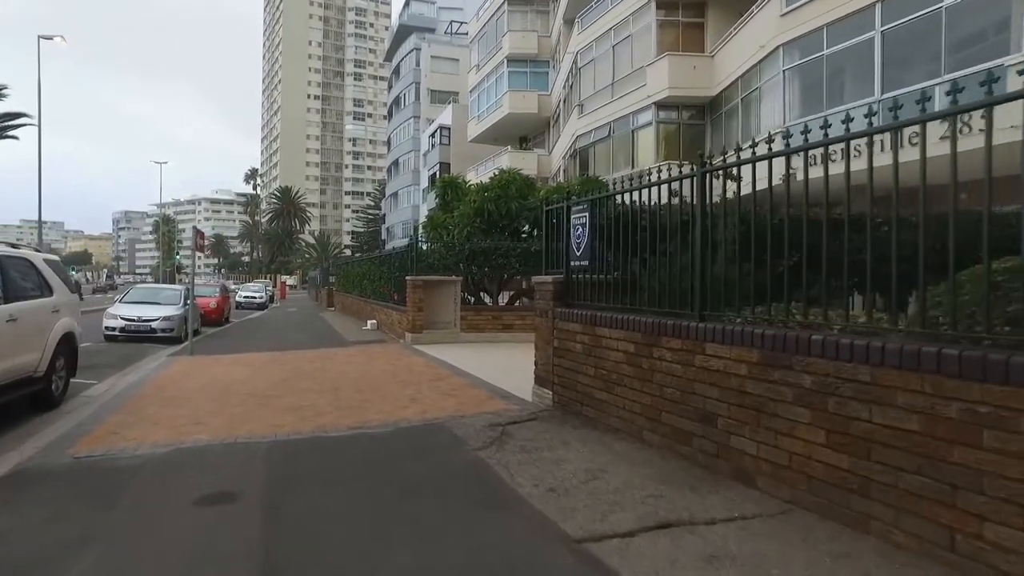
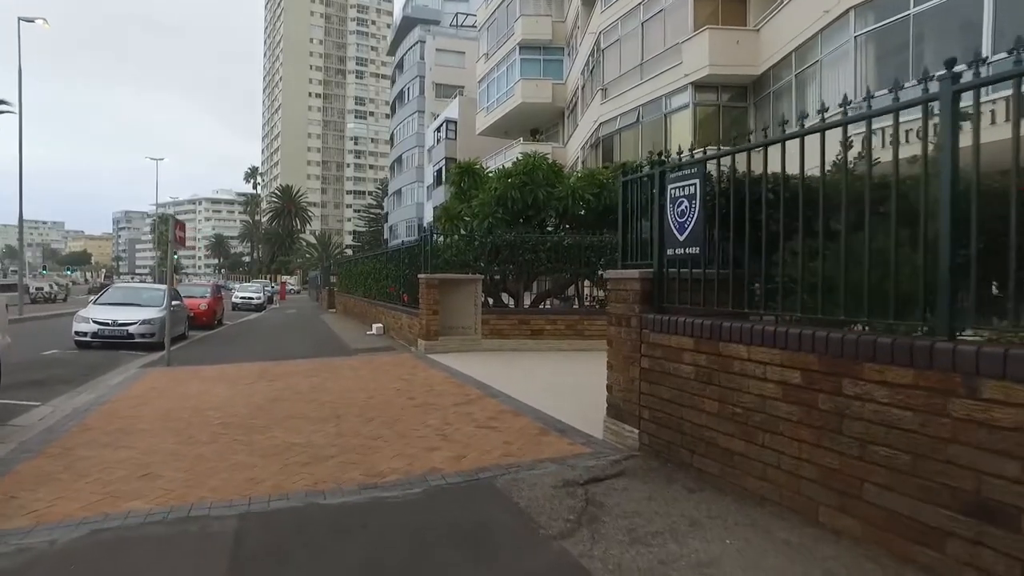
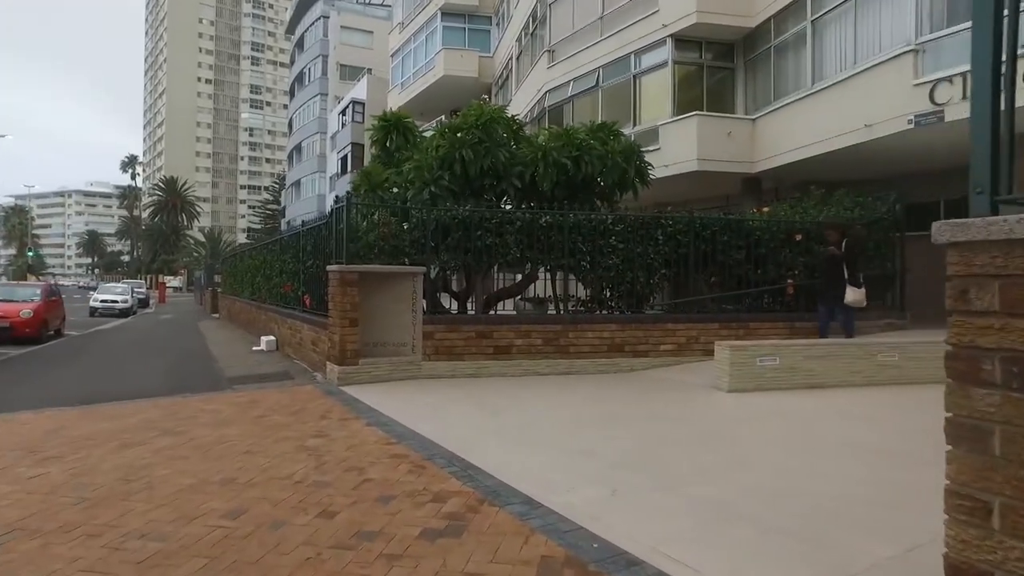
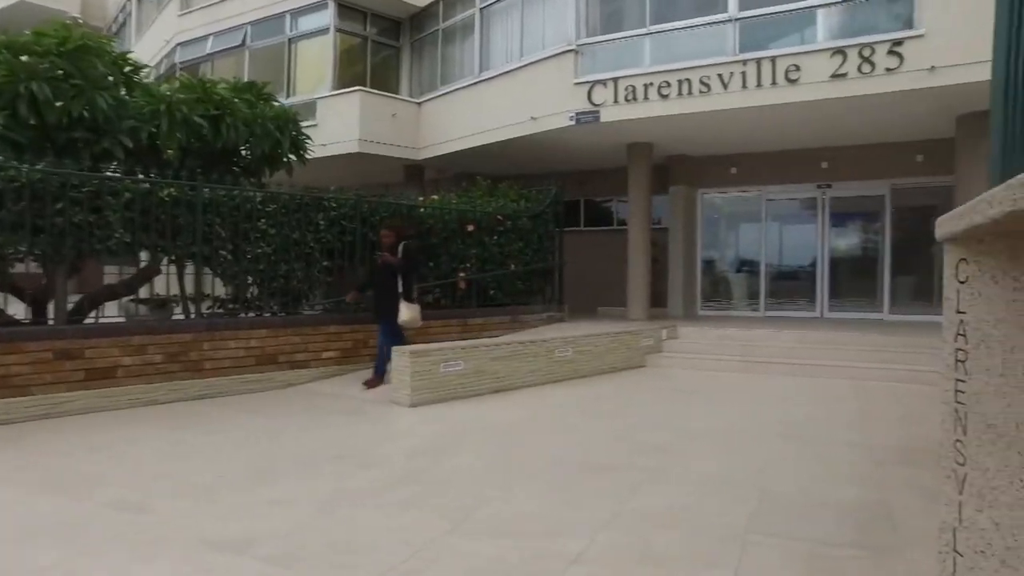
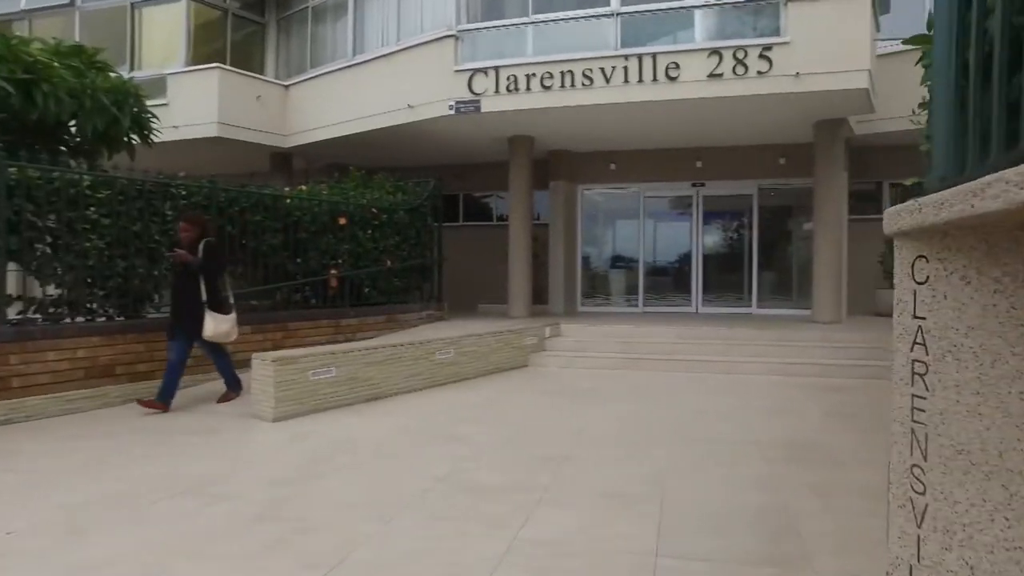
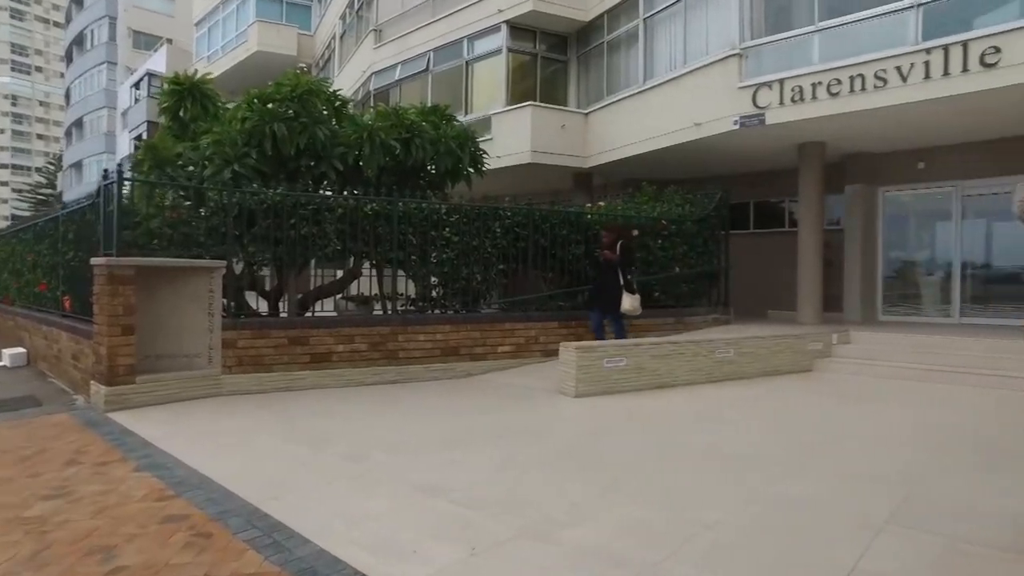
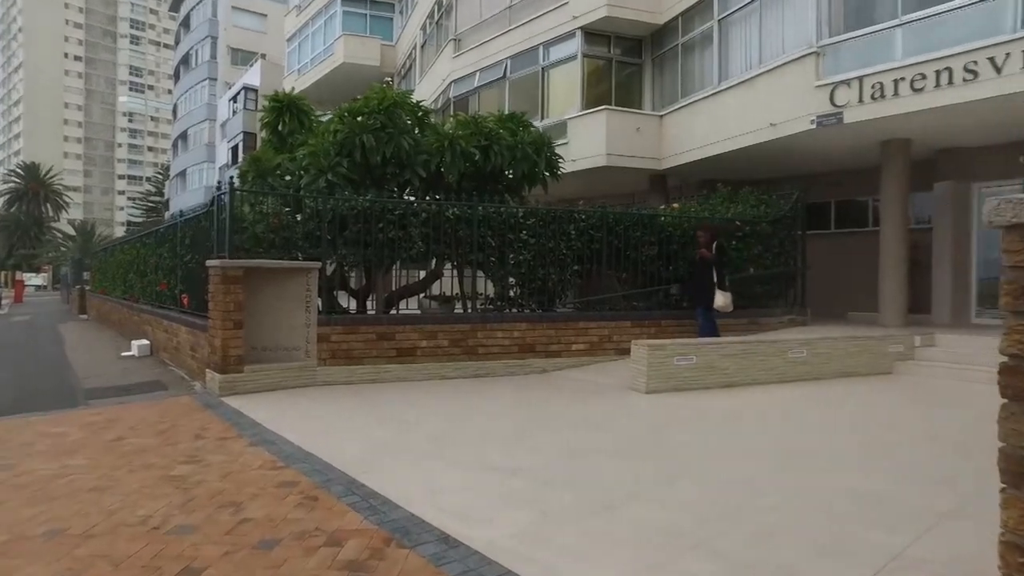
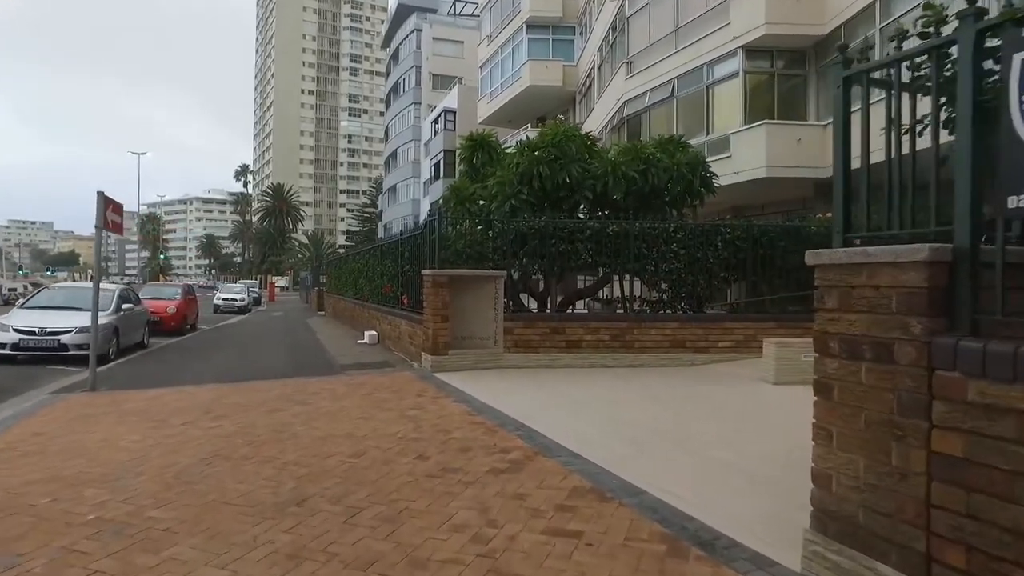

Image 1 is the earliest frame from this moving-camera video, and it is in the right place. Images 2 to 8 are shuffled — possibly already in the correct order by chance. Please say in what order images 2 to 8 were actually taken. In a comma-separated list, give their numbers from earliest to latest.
2, 8, 3, 7, 6, 4, 5
